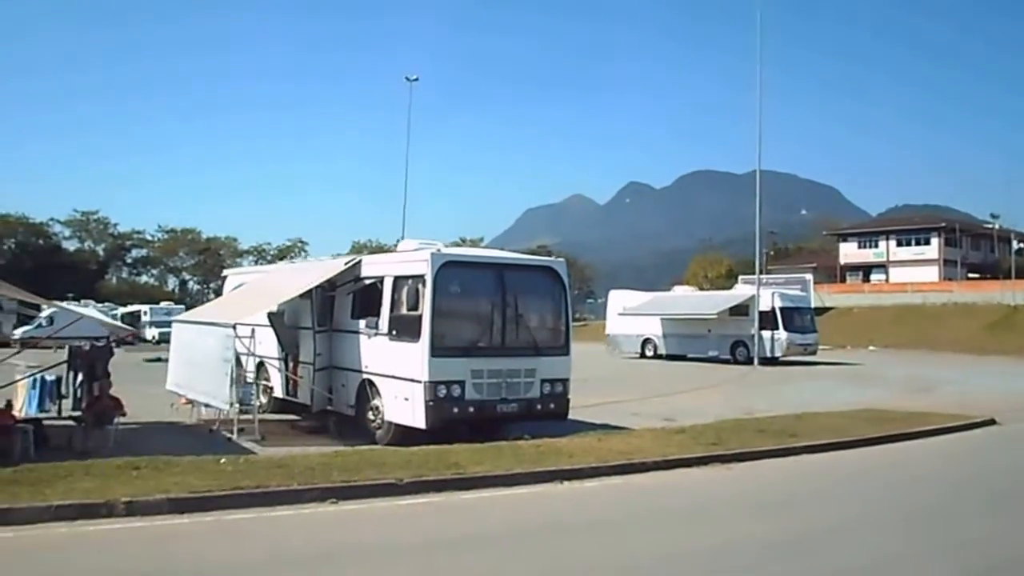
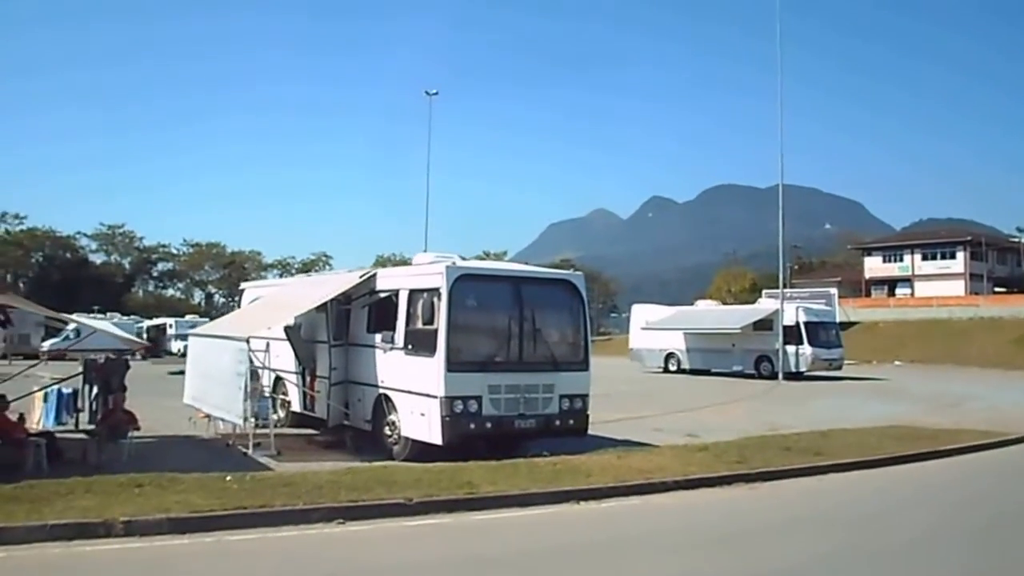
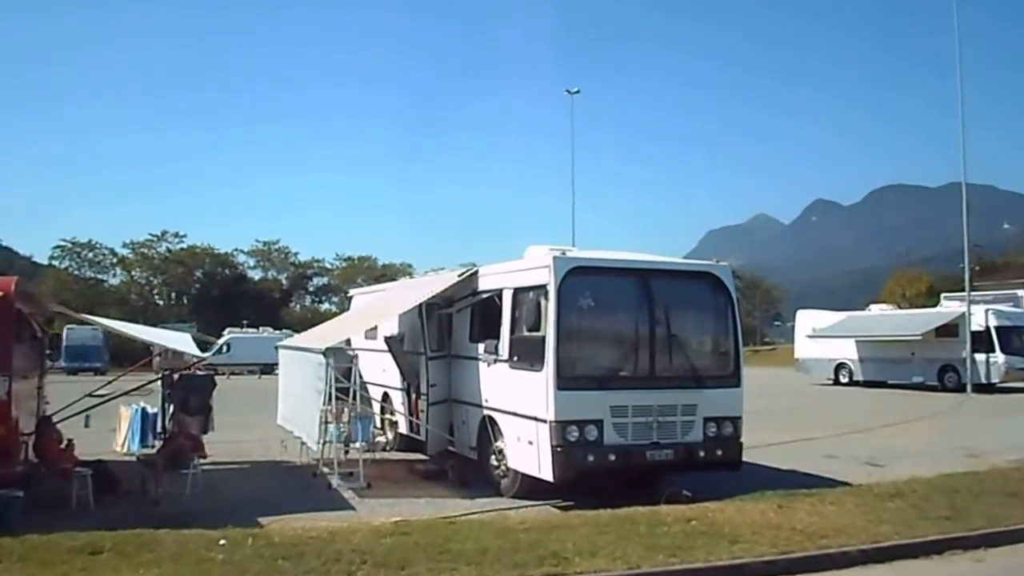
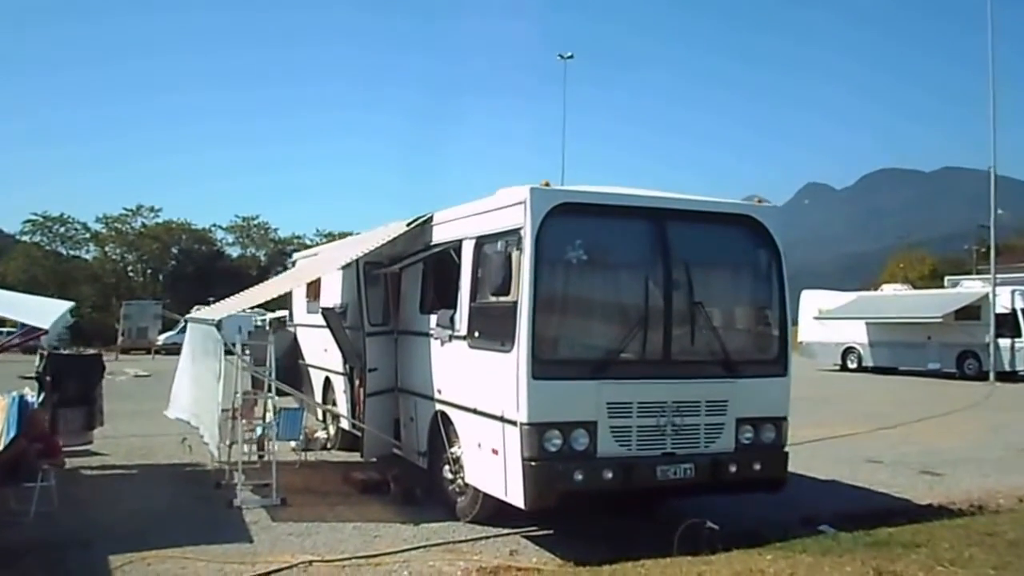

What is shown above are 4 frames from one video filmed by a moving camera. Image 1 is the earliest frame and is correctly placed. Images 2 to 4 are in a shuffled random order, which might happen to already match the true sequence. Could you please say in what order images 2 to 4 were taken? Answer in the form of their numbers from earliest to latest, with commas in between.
2, 3, 4
